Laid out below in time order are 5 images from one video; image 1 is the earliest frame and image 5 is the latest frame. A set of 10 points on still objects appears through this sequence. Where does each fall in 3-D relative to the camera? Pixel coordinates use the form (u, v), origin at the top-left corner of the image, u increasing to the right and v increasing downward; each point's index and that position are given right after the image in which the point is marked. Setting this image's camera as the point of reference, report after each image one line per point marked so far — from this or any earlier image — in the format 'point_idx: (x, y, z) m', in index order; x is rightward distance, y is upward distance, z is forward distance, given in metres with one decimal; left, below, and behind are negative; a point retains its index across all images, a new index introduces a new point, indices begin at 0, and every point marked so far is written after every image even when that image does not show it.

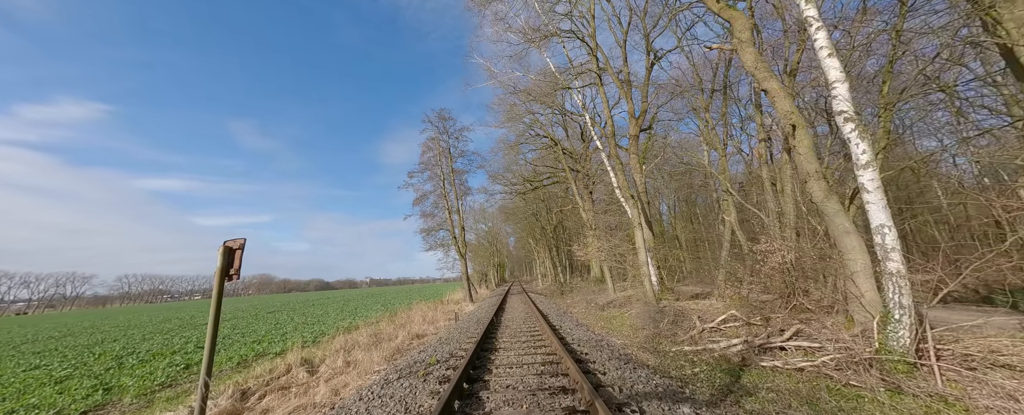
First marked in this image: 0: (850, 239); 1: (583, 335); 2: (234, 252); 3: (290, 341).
0: (+5.8, -0.6, +5.5) m
1: (+1.8, -3.3, +8.4) m
2: (-3.1, -0.5, +3.6) m
3: (-6.6, -4.0, +9.5) m
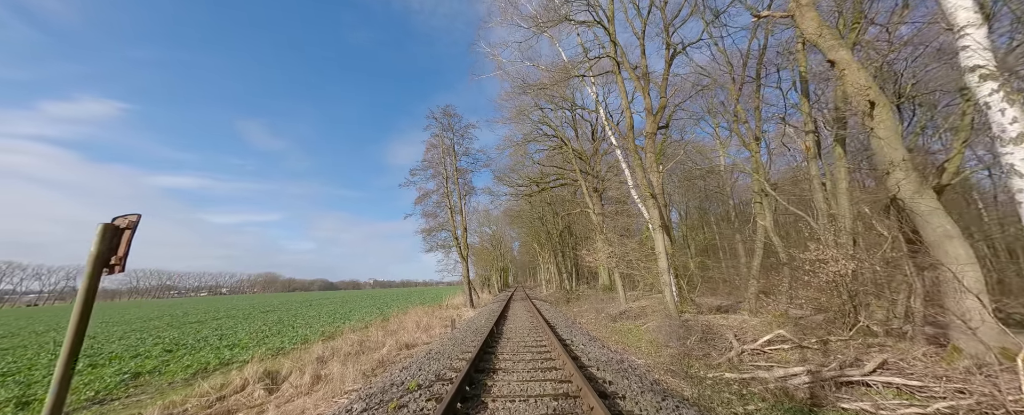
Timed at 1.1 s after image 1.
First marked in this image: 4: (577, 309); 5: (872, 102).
0: (+5.9, -0.5, +4.3) m
1: (+1.9, -3.2, +7.2) m
2: (-3.0, -0.2, +2.5) m
3: (-6.5, -3.7, +8.4) m
4: (+3.8, -5.9, +18.9) m
5: (+5.5, +1.6, +4.9) m
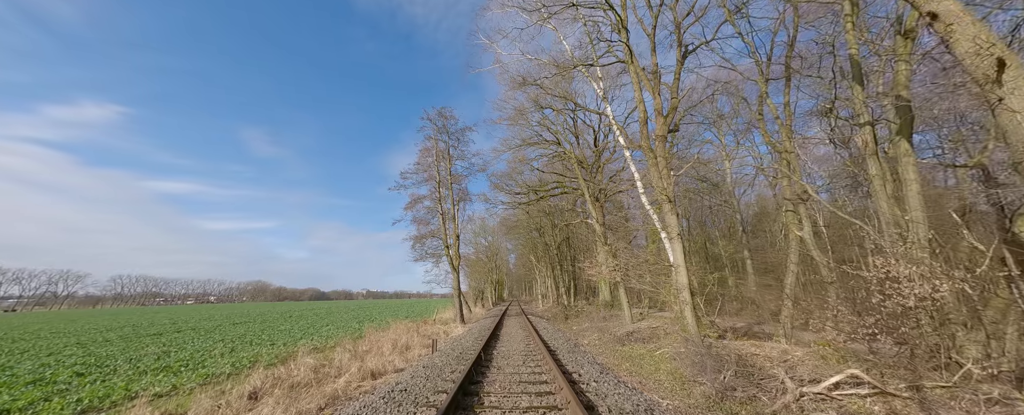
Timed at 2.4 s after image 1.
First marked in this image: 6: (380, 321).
0: (+5.8, -0.5, +2.9) m
1: (+1.7, -3.2, +5.7) m
2: (-3.0, +0.1, +1.0) m
3: (-6.7, -3.5, +6.8) m
4: (+3.5, -6.3, +17.2) m
5: (+5.5, +1.6, +3.6) m
6: (-7.4, -6.4, +18.3) m
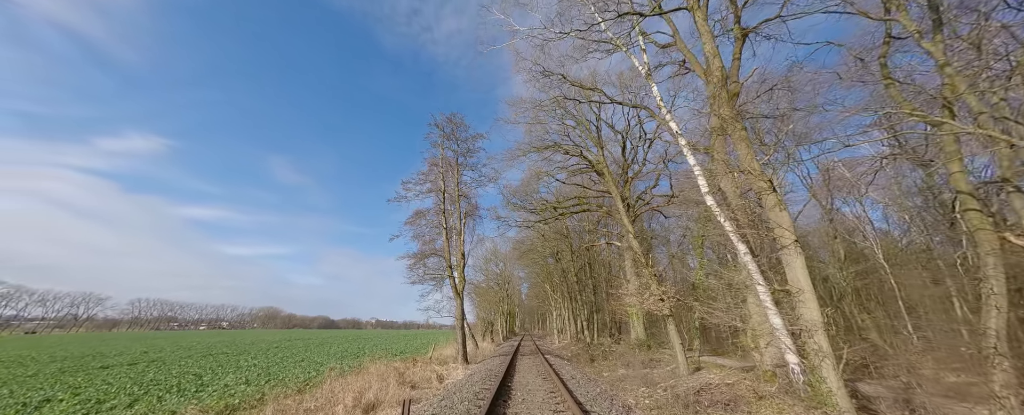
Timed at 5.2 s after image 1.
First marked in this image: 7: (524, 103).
0: (+5.9, +0.3, -0.3) m
1: (+1.9, -2.7, +2.4) m
2: (-3.0, +1.1, -1.7) m
3: (-6.5, -3.0, +3.8) m
4: (+4.1, -6.9, +13.5) m
5: (+5.6, +2.3, +0.6) m
6: (-6.8, -7.0, +15.0) m
7: (+0.6, +4.8, +14.8) m
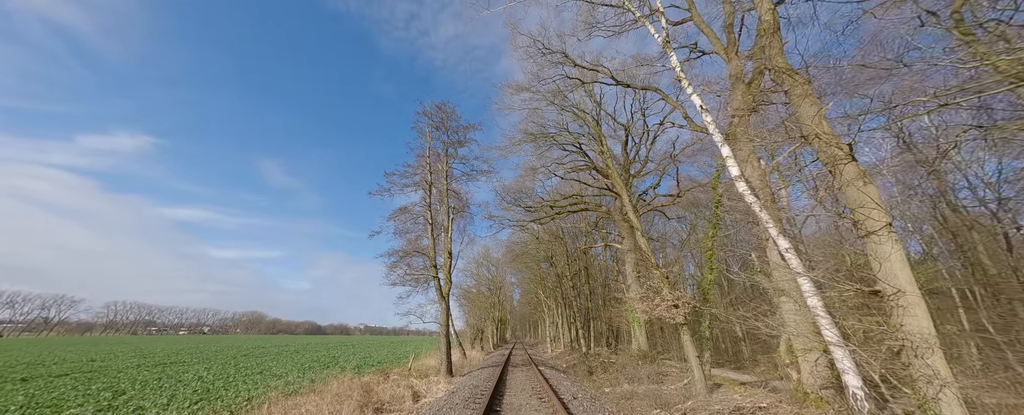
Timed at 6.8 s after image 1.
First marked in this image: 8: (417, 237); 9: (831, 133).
0: (+5.9, +0.7, -1.7) m
1: (+1.9, -2.2, +0.8) m
2: (-2.9, +1.7, -3.3) m
3: (-6.5, -2.4, +2.1) m
4: (+3.7, -6.7, +11.9) m
5: (+5.7, +2.7, -0.7) m
6: (-7.2, -6.6, +13.2) m
7: (+0.3, +5.0, +13.4) m
8: (-4.9, -1.5, +16.5) m
9: (+4.7, +1.1, +4.8) m
